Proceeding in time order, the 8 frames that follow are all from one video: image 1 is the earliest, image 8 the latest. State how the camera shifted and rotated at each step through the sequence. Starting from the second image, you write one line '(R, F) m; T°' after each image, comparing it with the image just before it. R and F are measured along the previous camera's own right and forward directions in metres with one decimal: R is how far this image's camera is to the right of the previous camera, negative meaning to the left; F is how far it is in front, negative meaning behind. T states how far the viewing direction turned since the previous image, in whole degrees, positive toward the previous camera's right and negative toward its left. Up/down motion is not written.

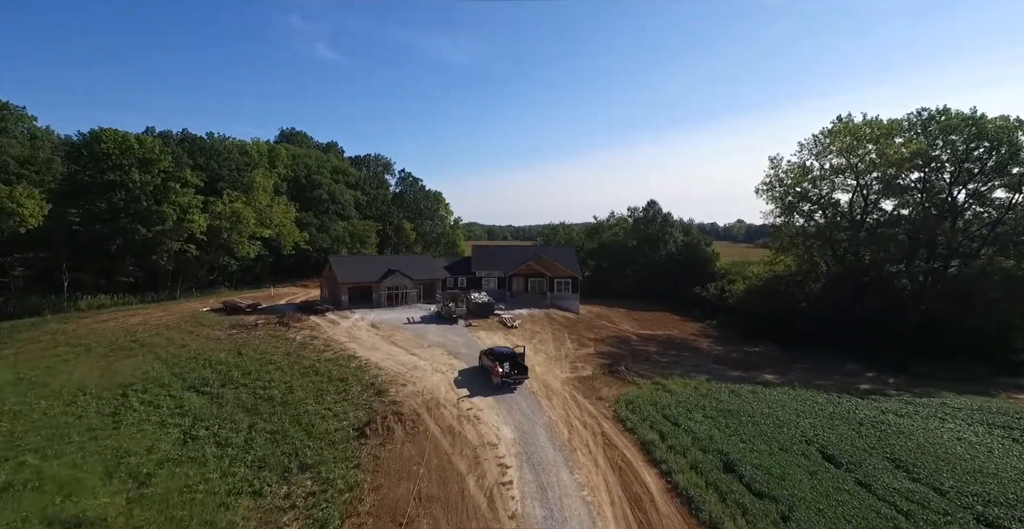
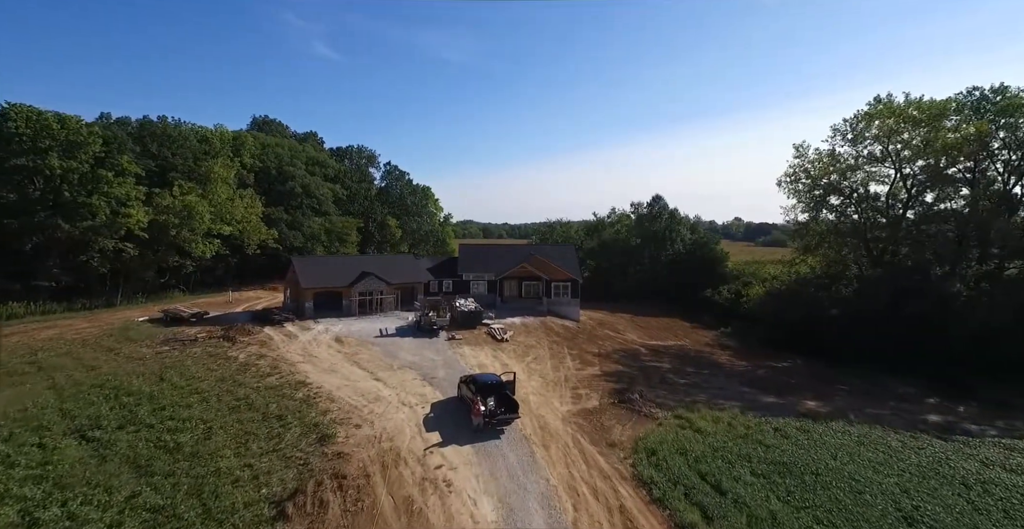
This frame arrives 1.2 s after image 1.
(+0.3, +4.6) m; +1°
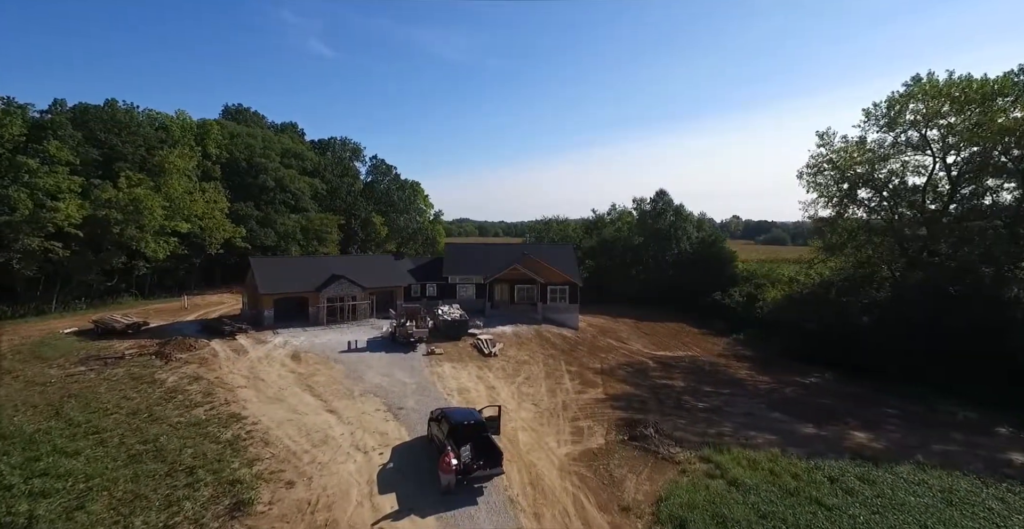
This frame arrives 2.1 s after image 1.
(+0.4, +3.8) m; 0°
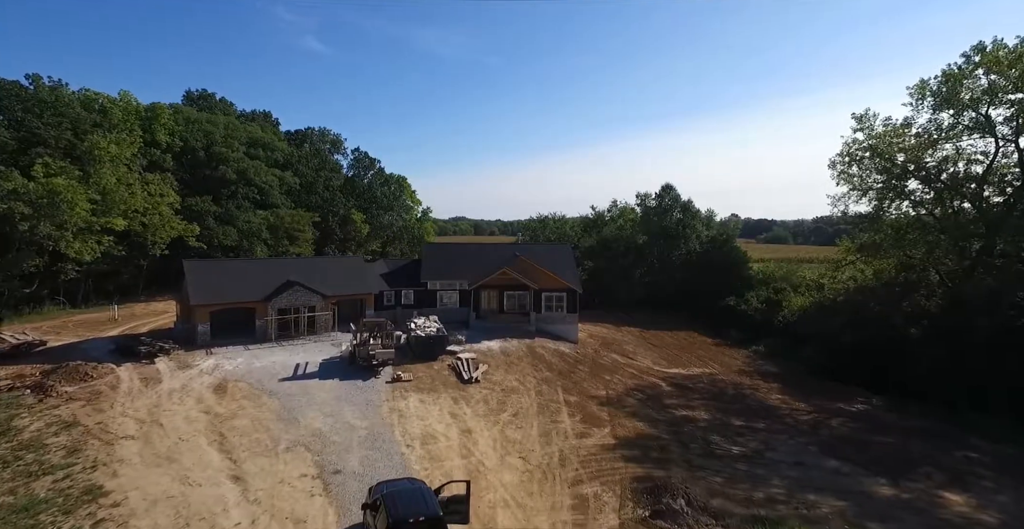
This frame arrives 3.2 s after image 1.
(+0.5, +4.5) m; 0°
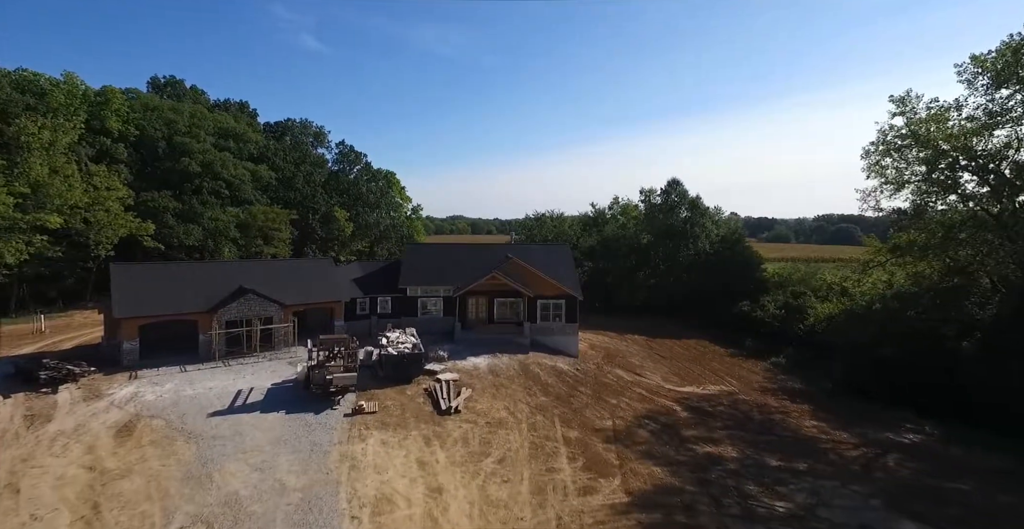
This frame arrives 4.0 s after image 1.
(+0.4, +3.5) m; 0°
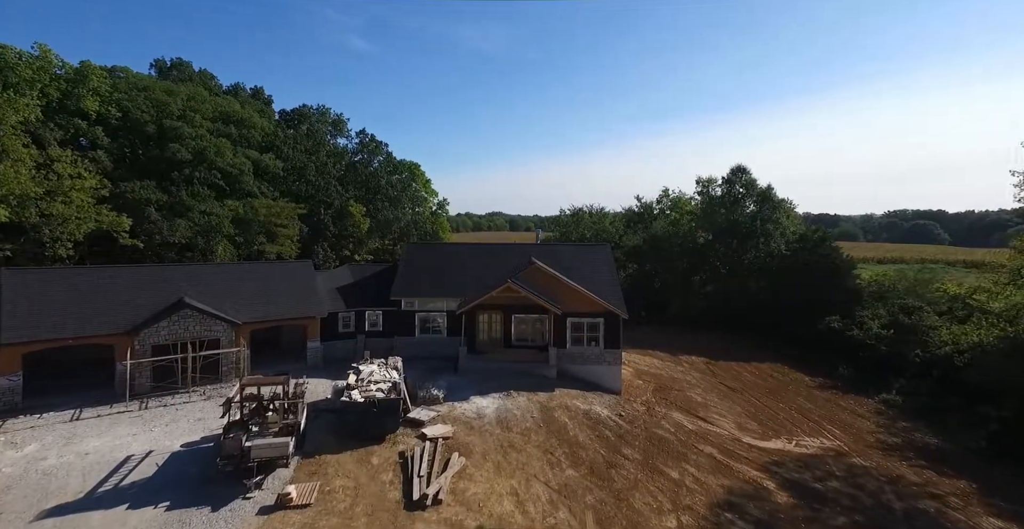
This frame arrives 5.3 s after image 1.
(+0.7, +5.9) m; -5°
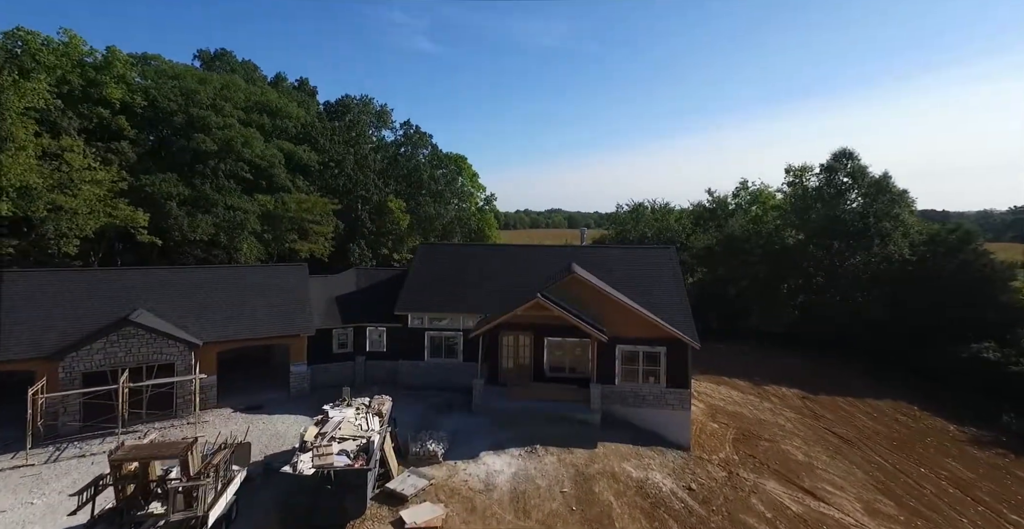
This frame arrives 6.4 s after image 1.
(+0.8, +4.5) m; -7°
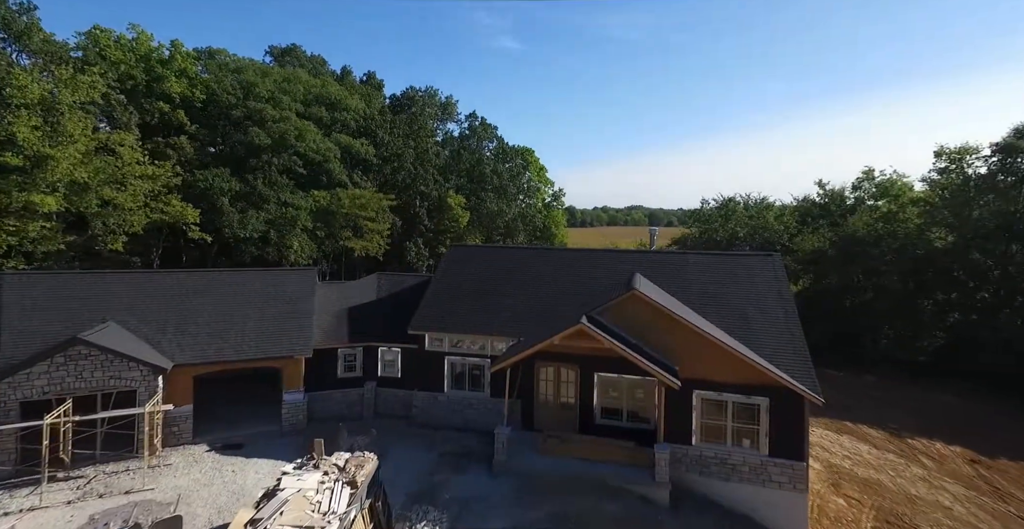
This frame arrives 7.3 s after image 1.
(+0.9, +3.8) m; -10°
